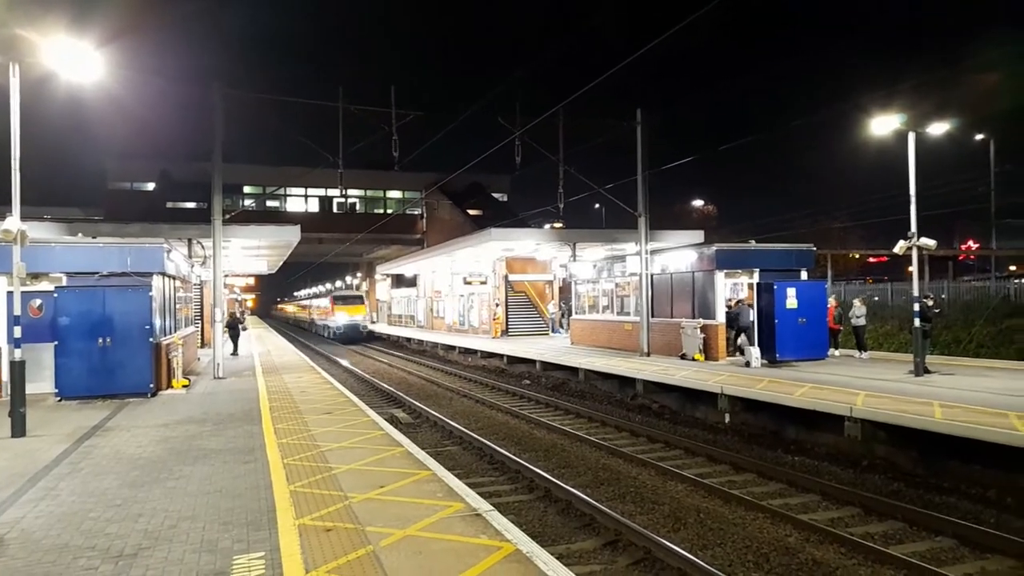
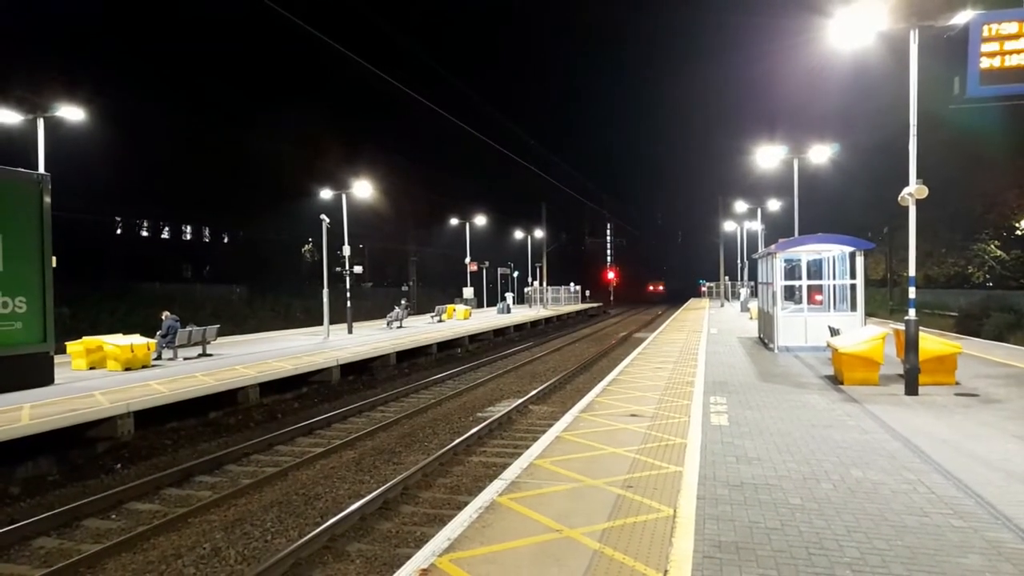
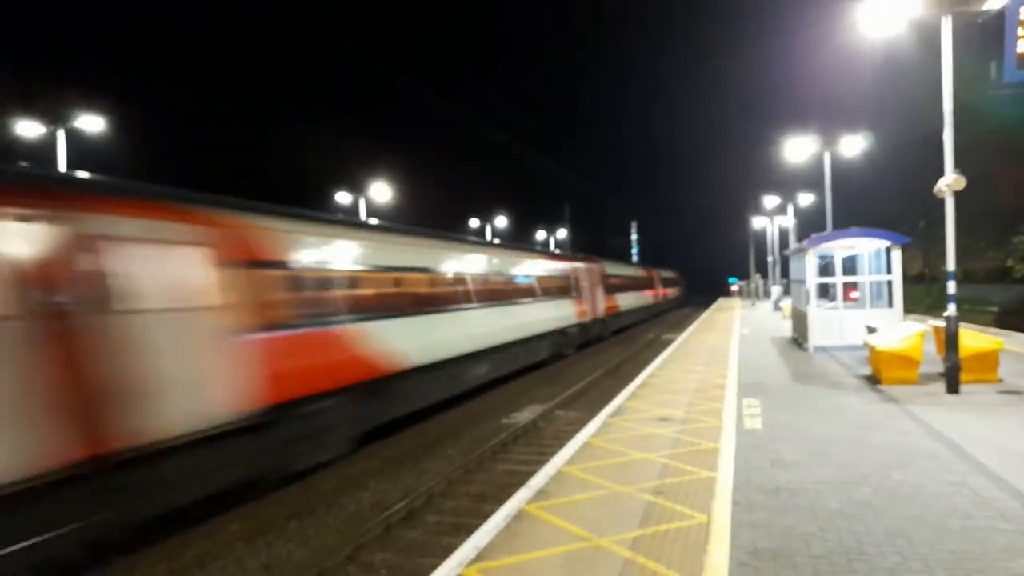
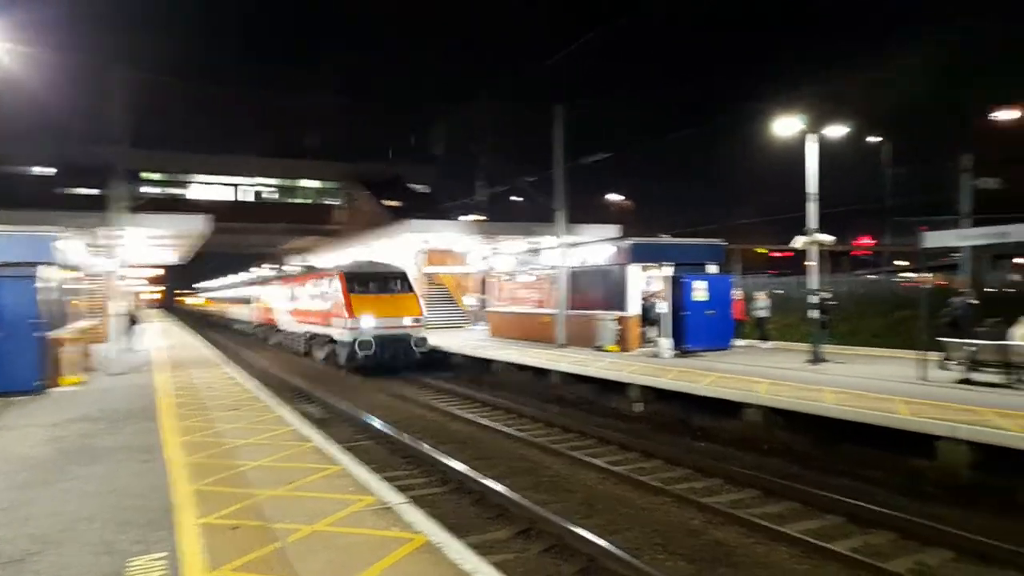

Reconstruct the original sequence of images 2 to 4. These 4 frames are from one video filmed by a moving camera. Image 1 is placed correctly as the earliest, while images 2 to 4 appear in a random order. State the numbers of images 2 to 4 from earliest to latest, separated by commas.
4, 3, 2
